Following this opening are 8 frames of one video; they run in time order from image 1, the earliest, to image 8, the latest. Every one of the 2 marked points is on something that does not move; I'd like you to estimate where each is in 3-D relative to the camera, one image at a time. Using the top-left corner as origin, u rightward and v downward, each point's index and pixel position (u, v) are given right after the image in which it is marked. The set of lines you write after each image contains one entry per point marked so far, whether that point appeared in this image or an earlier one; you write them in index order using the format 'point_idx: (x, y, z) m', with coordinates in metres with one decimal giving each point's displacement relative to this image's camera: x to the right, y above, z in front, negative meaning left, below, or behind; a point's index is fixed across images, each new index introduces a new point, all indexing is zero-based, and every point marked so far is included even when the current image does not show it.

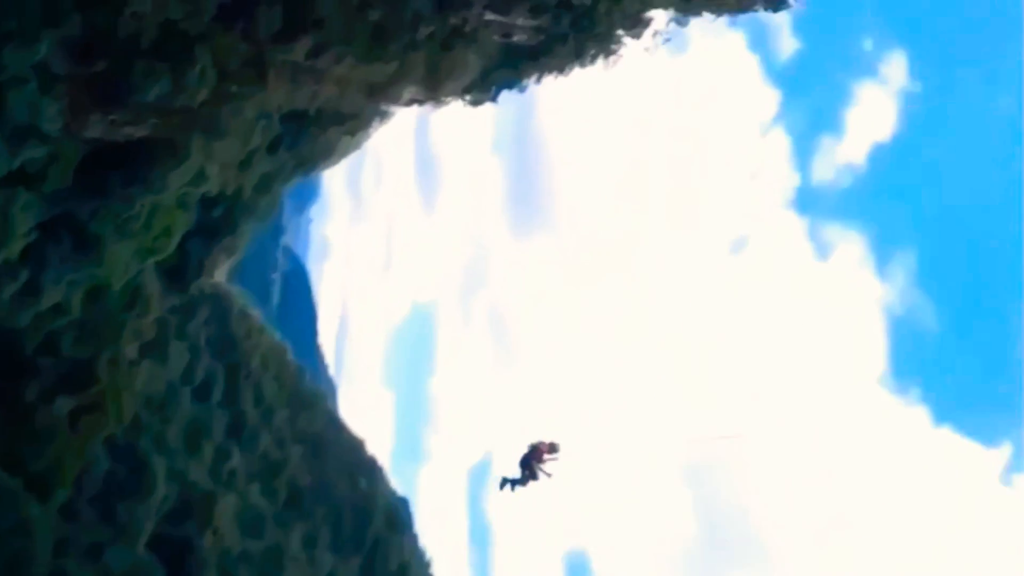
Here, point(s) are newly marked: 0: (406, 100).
0: (-2.3, +4.4, +20.1) m
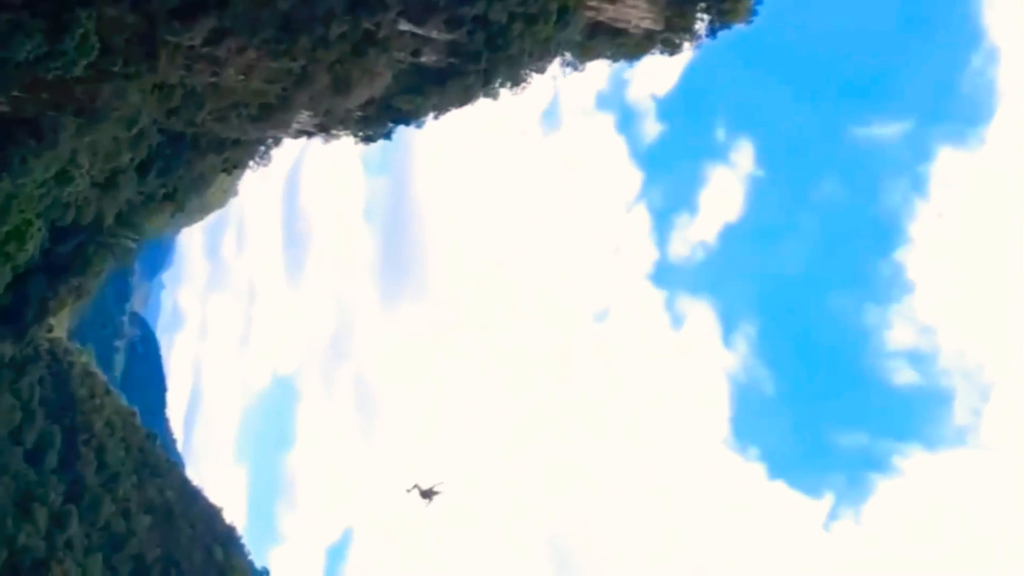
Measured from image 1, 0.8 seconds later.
0: (-4.5, +3.4, +19.4) m
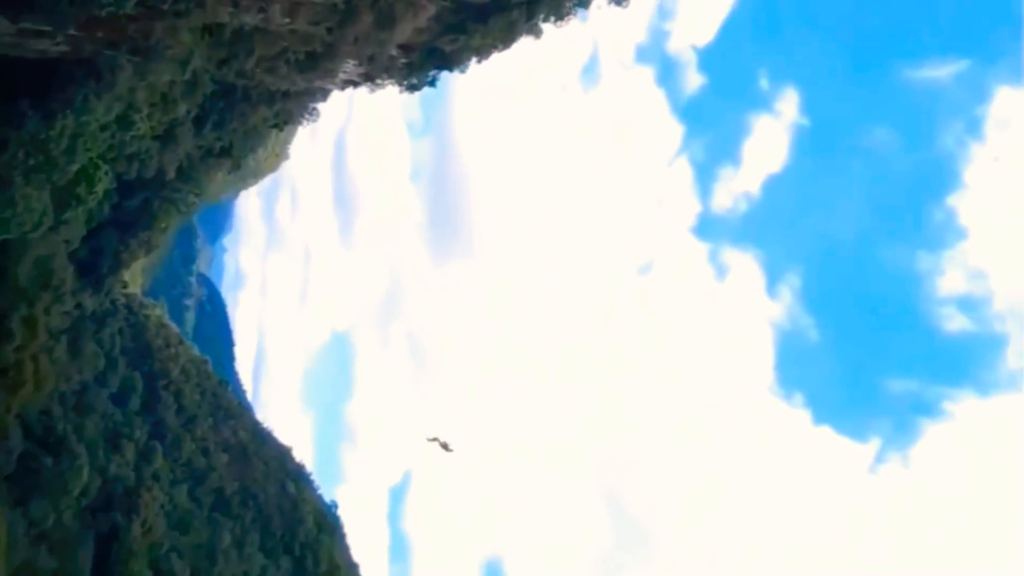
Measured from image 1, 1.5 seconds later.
0: (-3.7, +4.7, +20.5) m
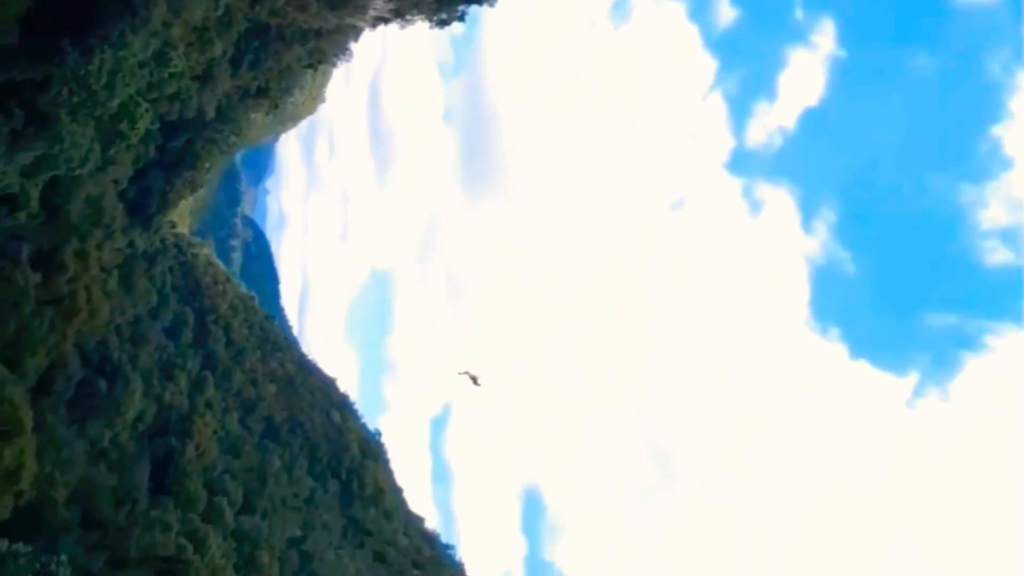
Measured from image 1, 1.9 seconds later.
0: (-3.0, +6.2, +20.9) m
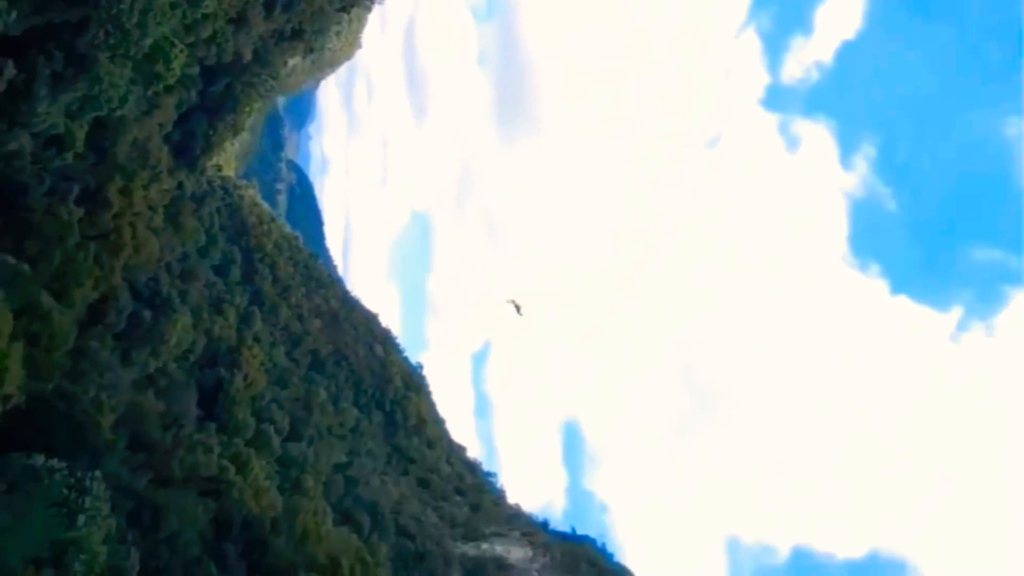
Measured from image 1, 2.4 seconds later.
0: (-2.4, +7.7, +21.0) m
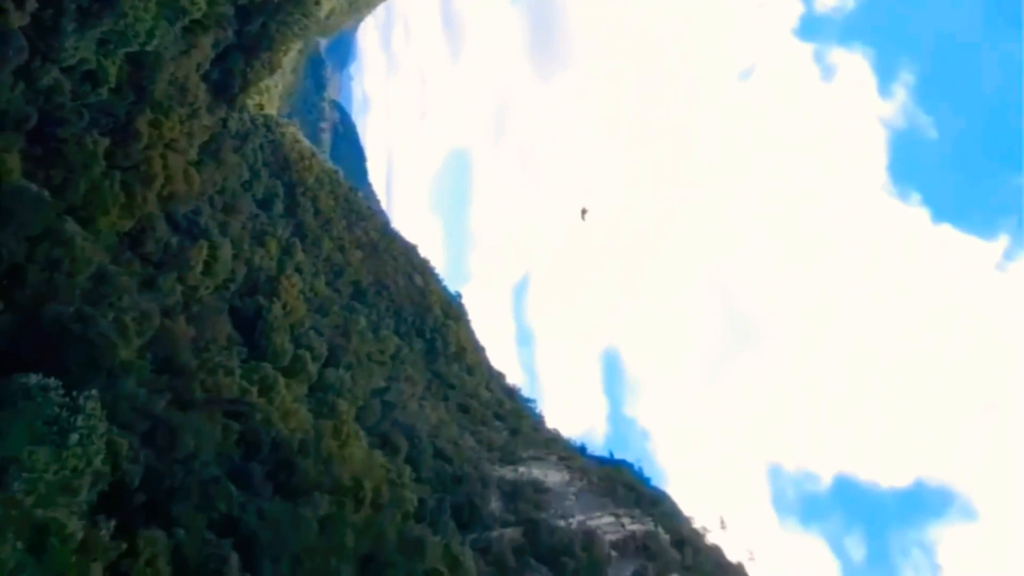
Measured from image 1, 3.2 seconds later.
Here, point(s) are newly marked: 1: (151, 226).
0: (-1.8, +9.3, +20.2) m
1: (-7.1, +1.2, +18.4) m
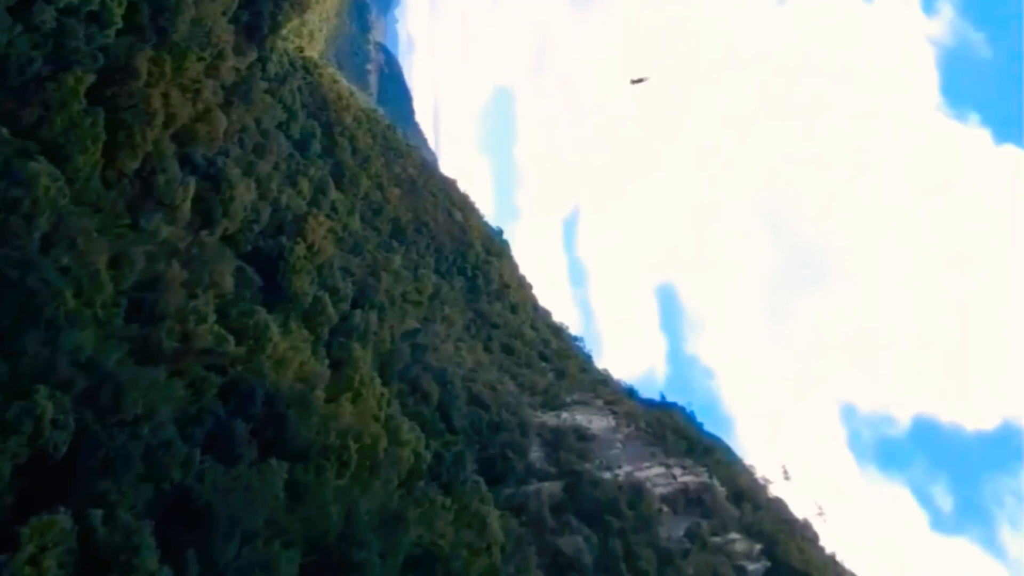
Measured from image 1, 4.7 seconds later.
0: (-1.4, +10.6, +17.9) m
1: (-6.5, +2.2, +17.1) m
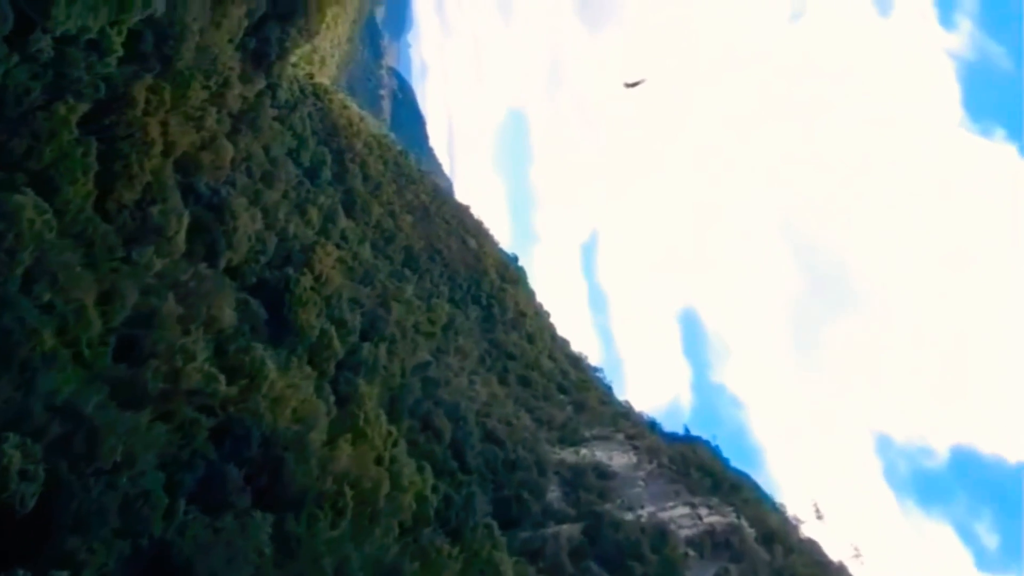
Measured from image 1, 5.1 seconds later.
0: (-1.3, +10.1, +17.5) m
1: (-6.3, +1.6, +16.5) m
